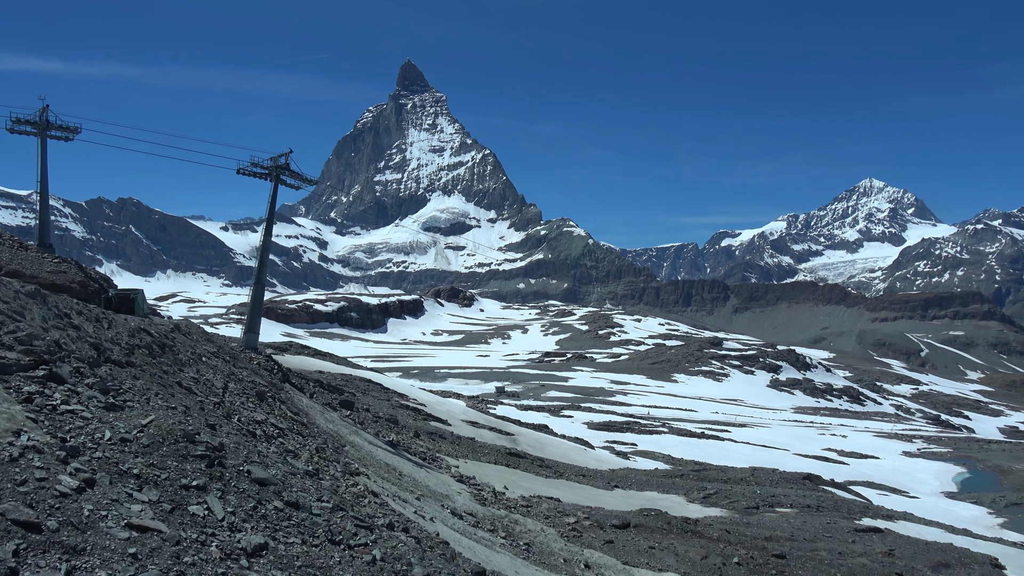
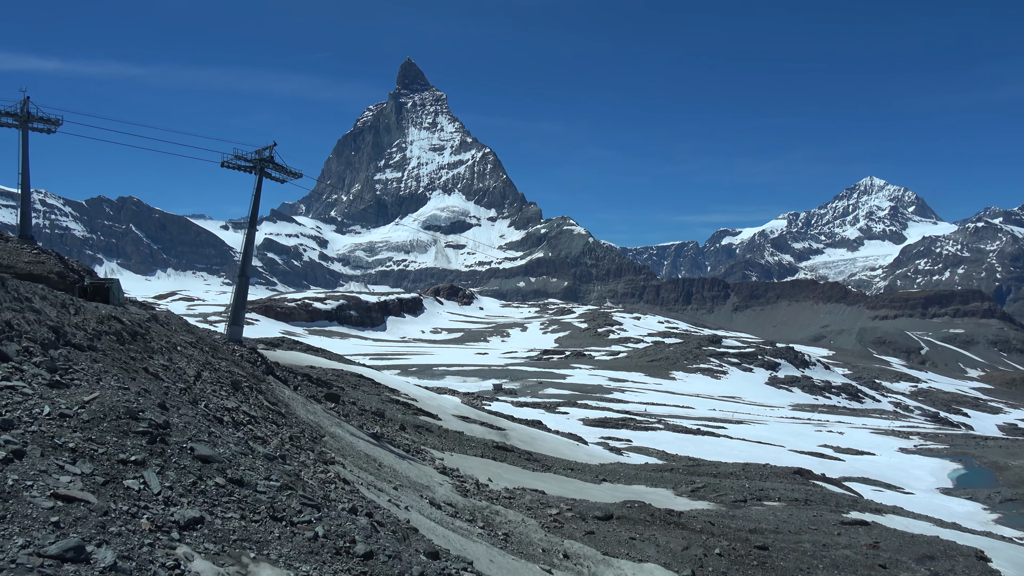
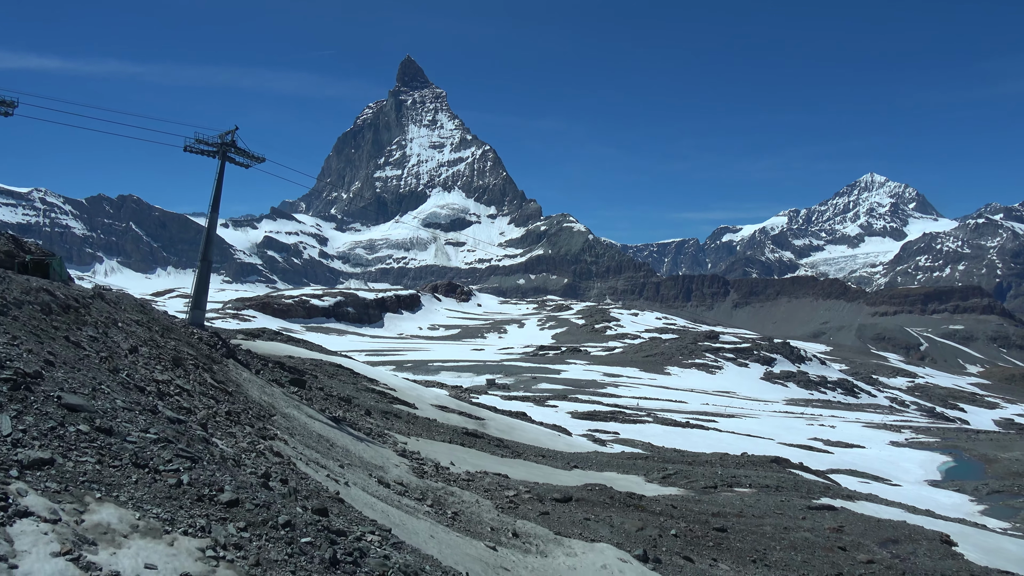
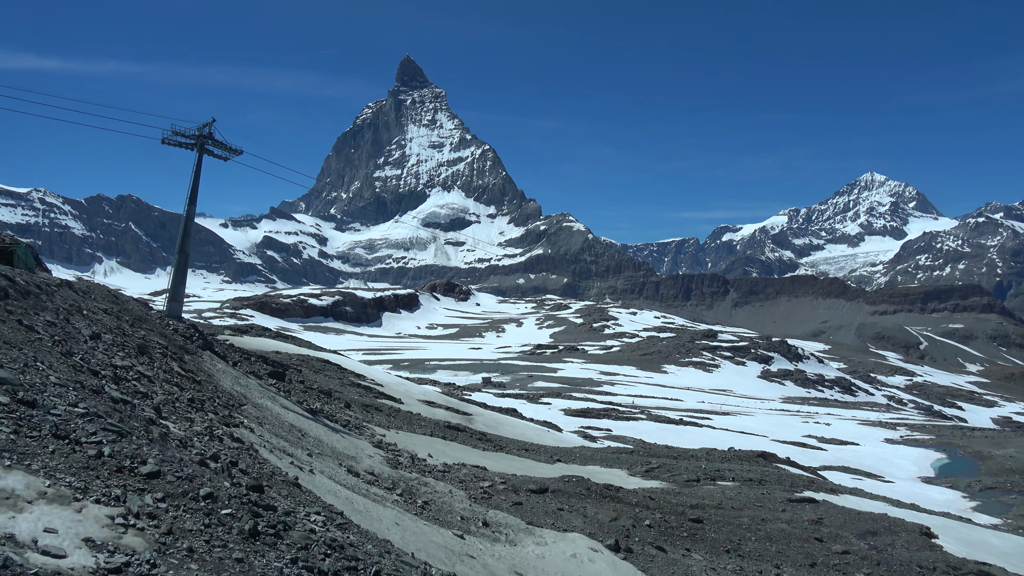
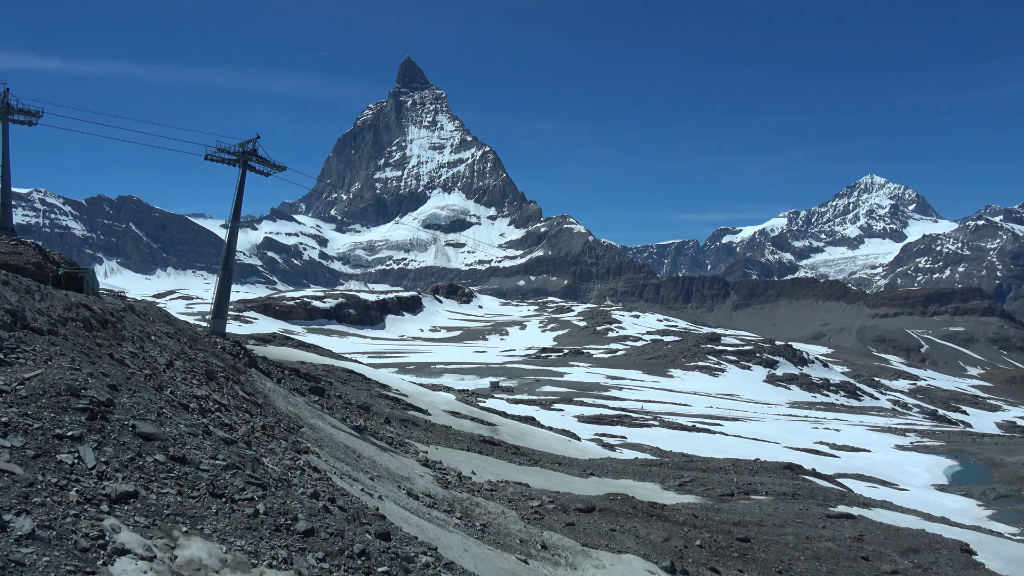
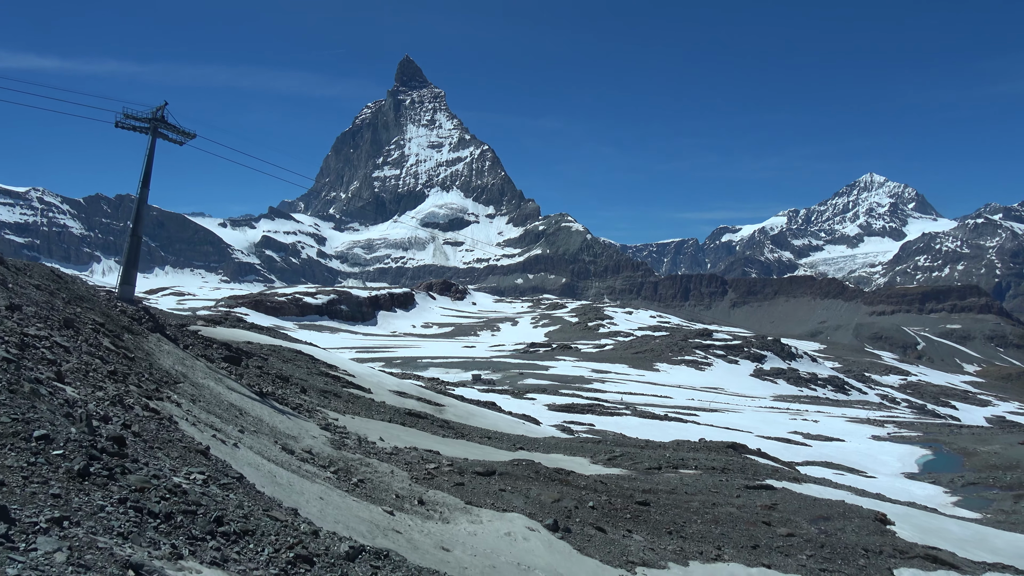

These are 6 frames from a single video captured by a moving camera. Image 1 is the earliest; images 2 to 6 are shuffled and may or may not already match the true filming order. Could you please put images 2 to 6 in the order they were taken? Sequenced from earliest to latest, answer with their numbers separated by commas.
2, 5, 3, 4, 6
